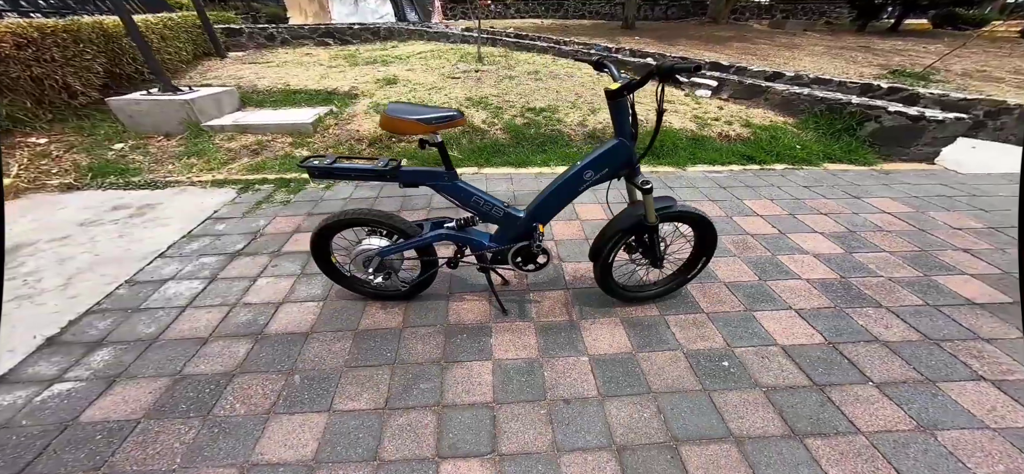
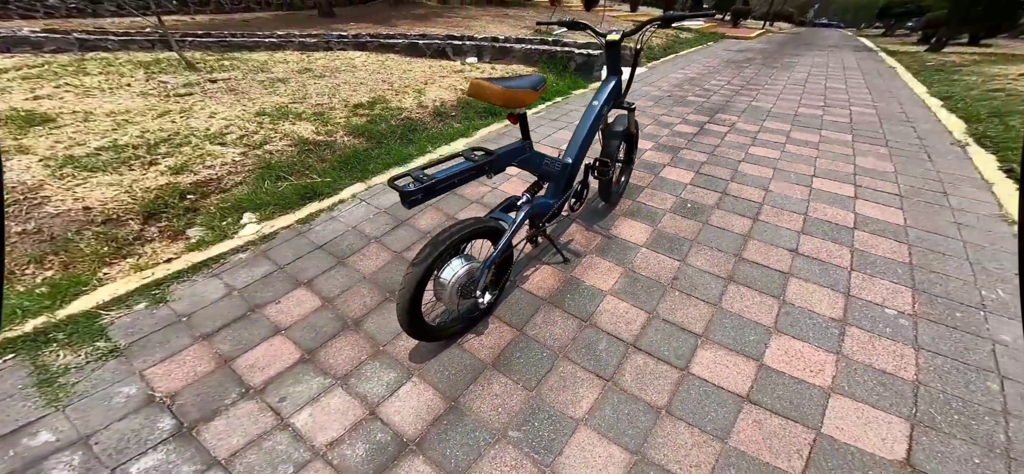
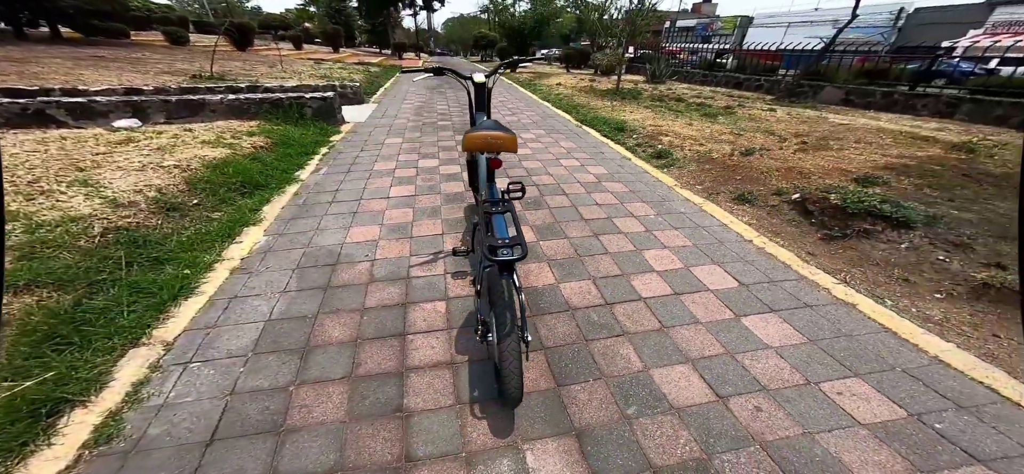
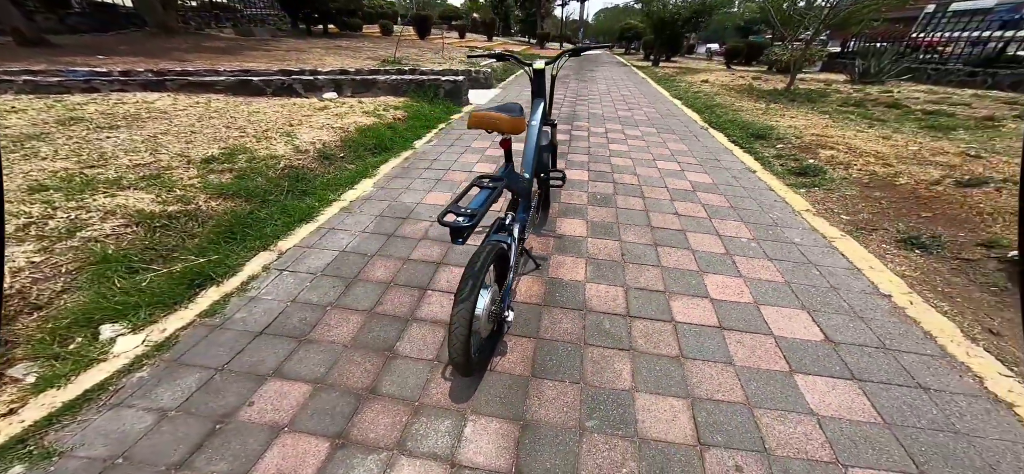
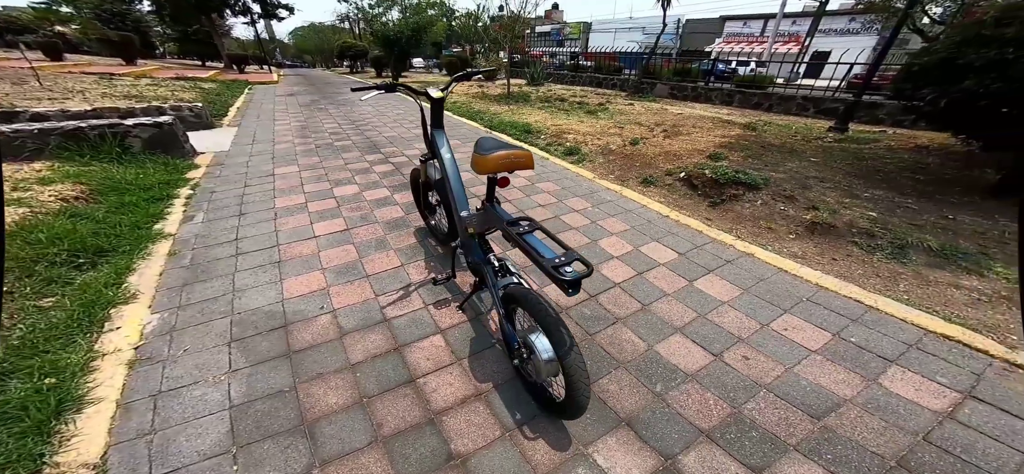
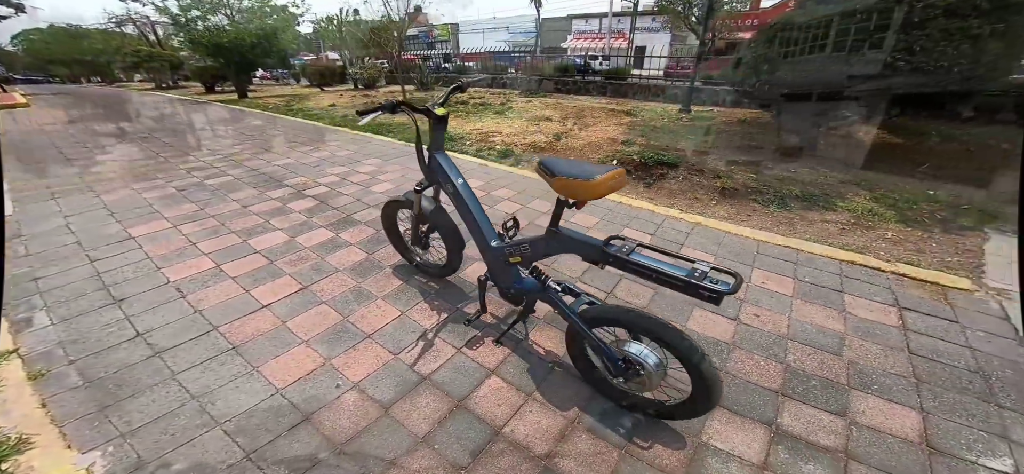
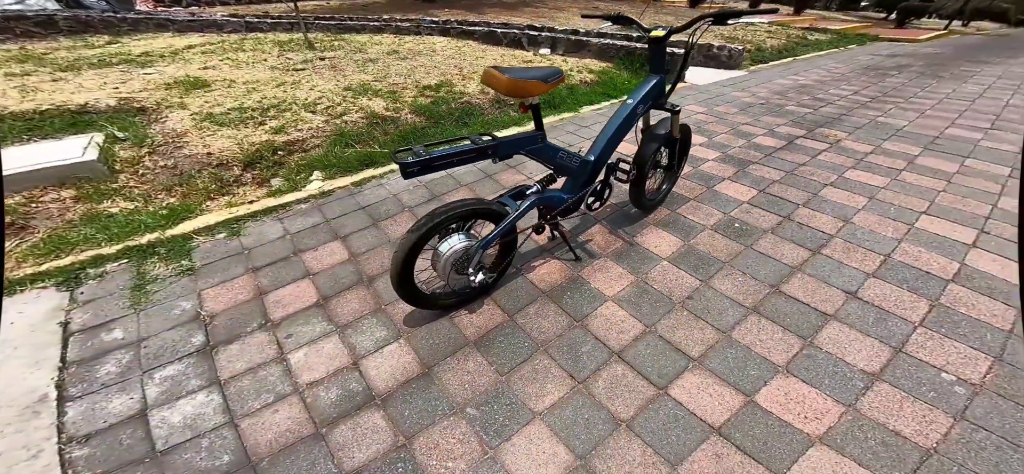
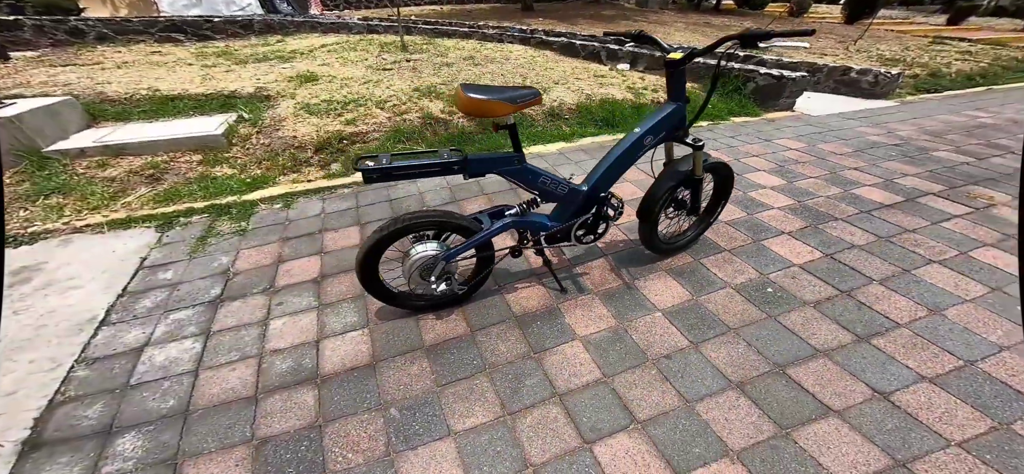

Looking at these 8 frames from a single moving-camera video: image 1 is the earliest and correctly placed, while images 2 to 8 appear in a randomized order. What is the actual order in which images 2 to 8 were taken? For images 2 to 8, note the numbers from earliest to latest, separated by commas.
8, 7, 2, 4, 3, 5, 6
